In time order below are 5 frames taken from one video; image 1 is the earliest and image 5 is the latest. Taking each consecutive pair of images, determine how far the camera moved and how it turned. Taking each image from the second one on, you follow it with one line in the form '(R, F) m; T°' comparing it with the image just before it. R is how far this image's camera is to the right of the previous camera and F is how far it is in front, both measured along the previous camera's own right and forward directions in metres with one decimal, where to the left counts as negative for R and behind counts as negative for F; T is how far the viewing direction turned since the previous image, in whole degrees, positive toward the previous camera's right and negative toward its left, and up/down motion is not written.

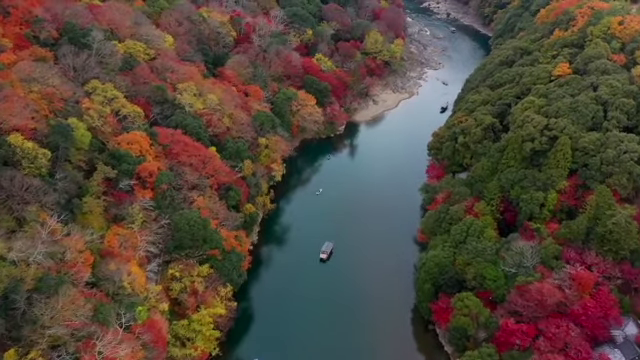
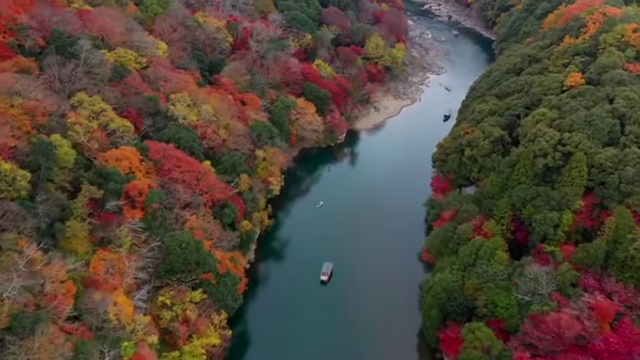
(-0.1, +1.8) m; 0°
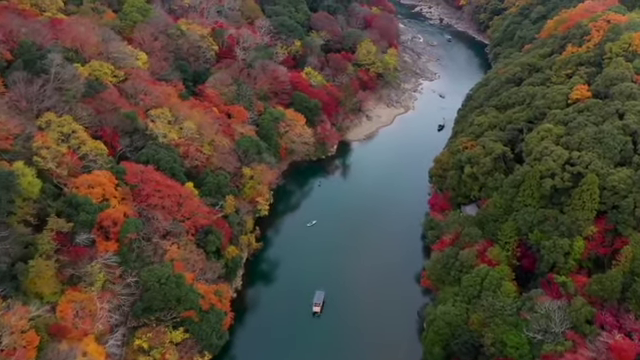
(-0.1, +2.3) m; +1°
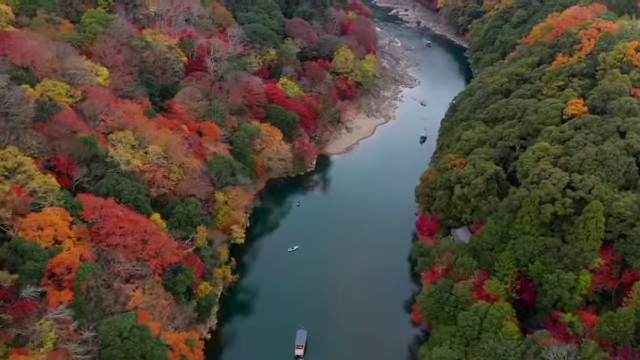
(-0.2, +2.7) m; +2°
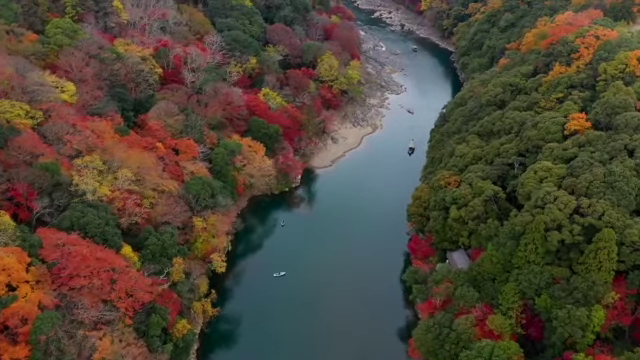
(-0.1, +2.4) m; +2°
